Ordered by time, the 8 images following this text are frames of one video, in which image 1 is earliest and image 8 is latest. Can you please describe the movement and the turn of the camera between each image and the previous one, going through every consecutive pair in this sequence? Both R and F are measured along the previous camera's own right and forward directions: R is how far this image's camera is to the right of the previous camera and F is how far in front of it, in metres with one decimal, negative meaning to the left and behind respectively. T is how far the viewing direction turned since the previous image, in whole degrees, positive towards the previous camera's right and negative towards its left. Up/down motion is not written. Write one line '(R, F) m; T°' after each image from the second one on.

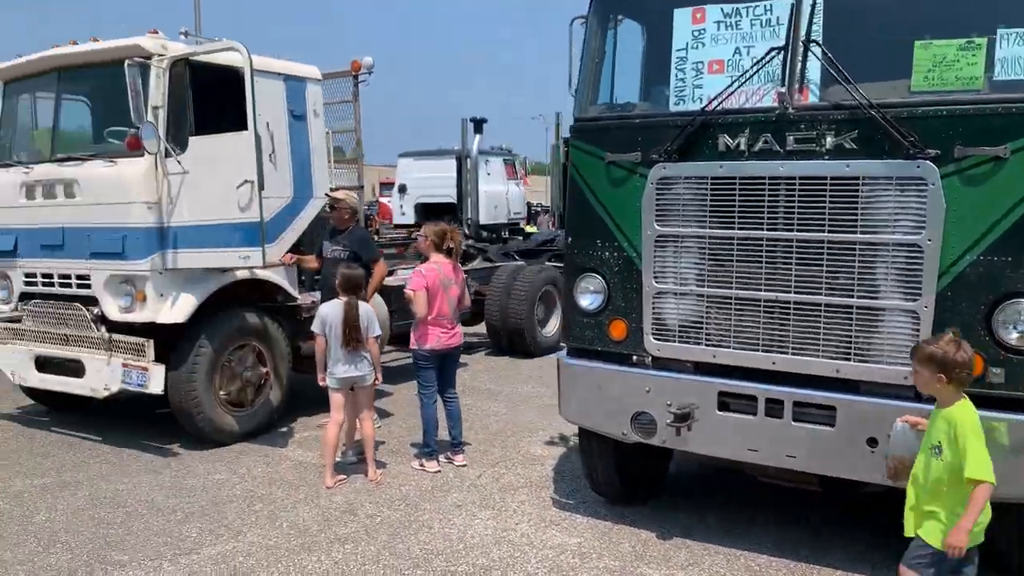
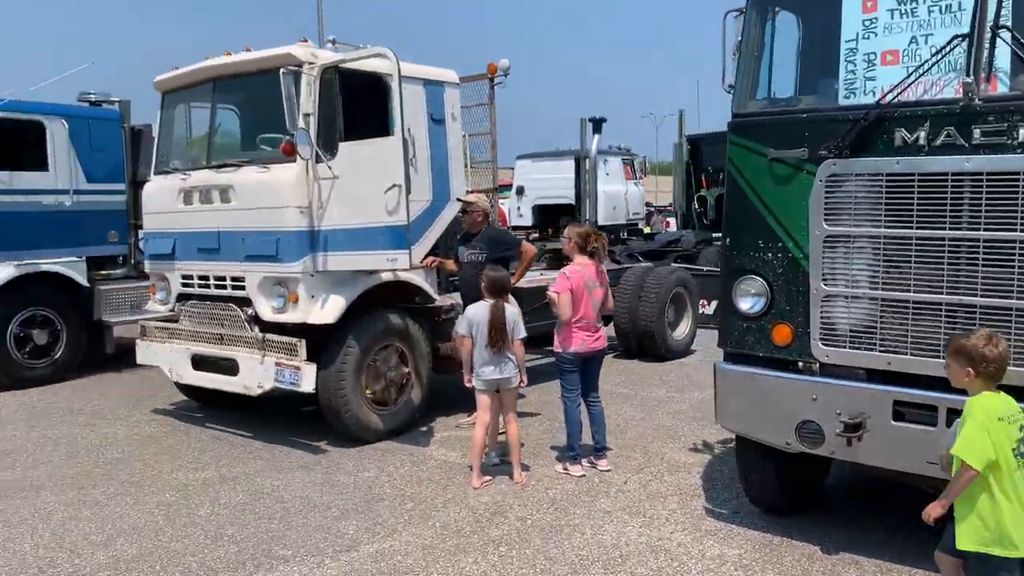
(-0.3, +0.1) m; -7°
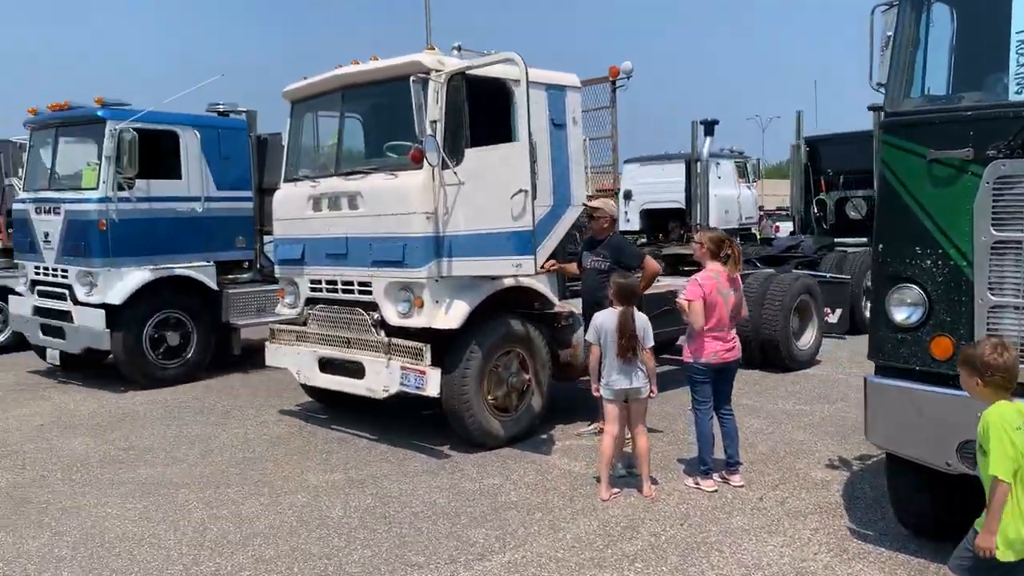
(-0.2, +0.1) m; -6°
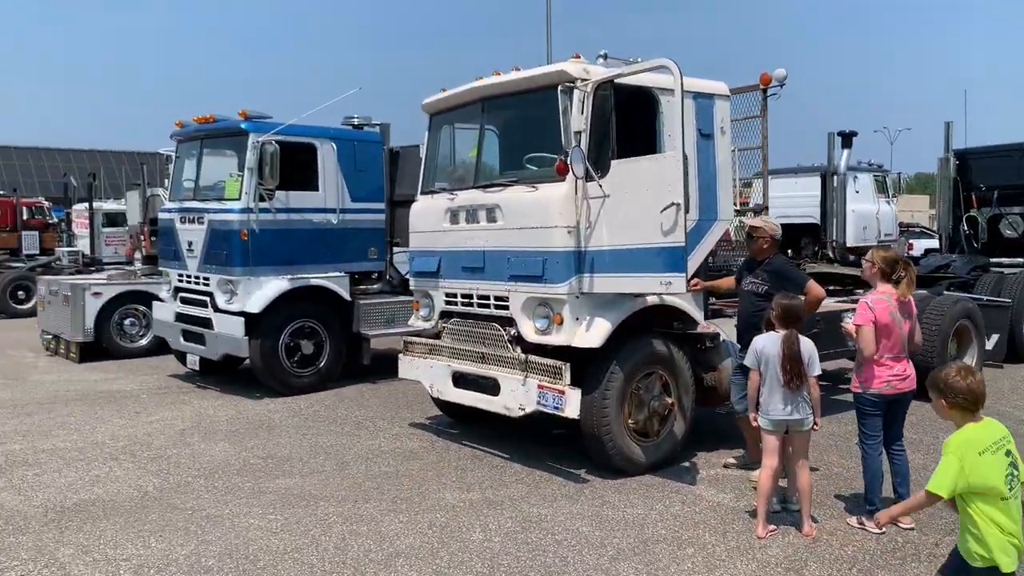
(-0.2, +0.2) m; -7°
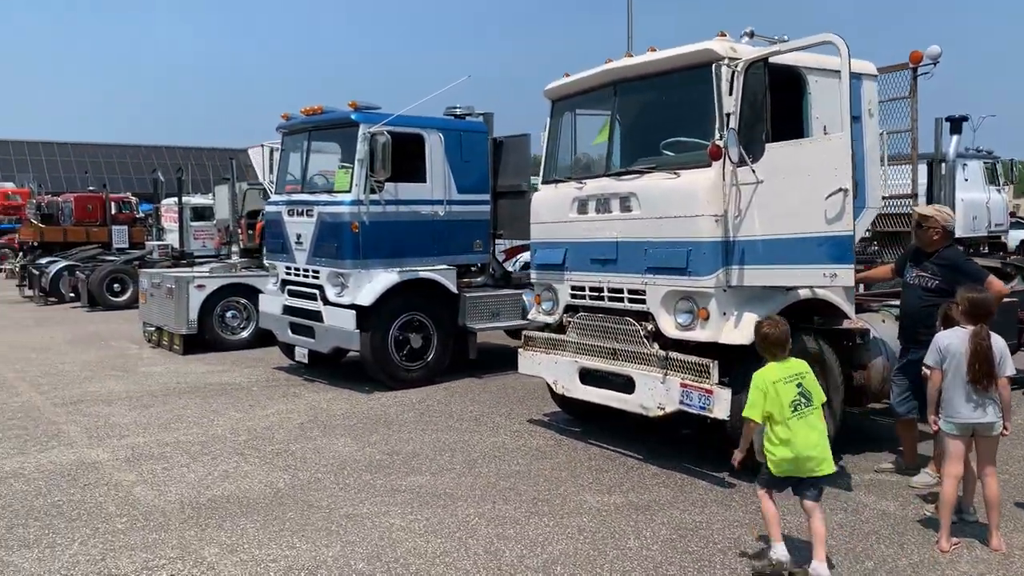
(-0.5, +0.3) m; -4°
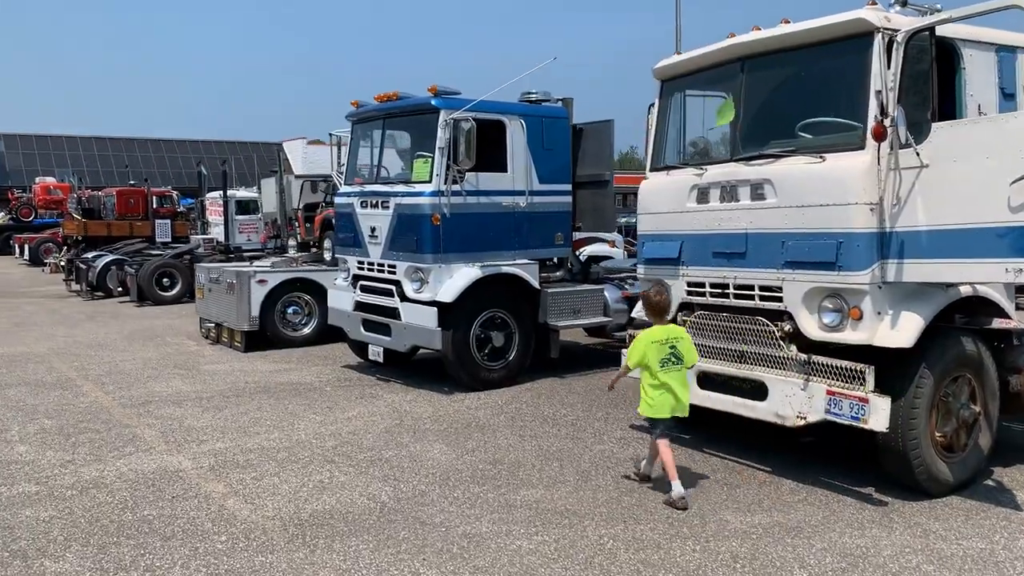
(-0.6, +0.5) m; -2°
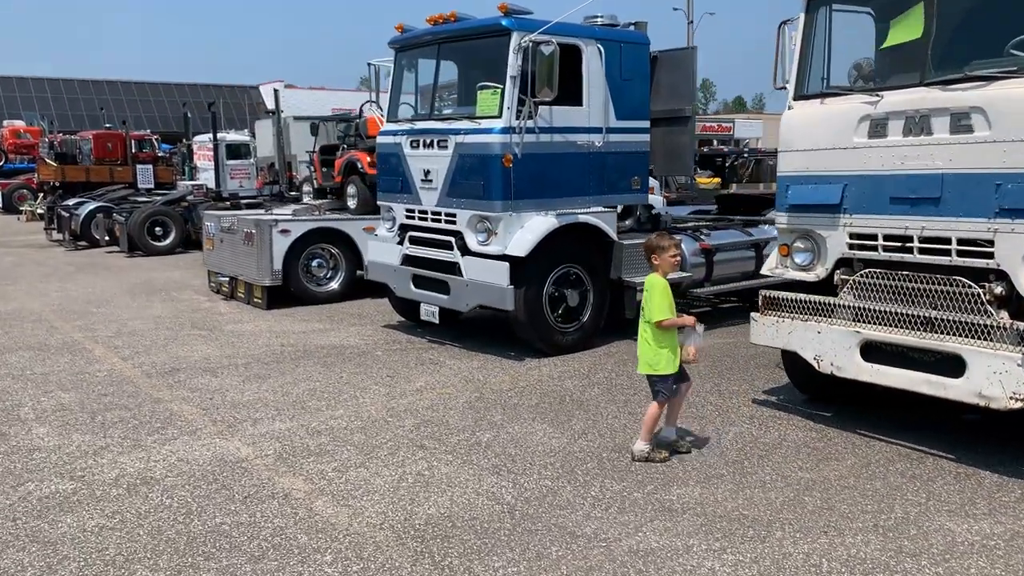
(-0.9, +1.1) m; +2°
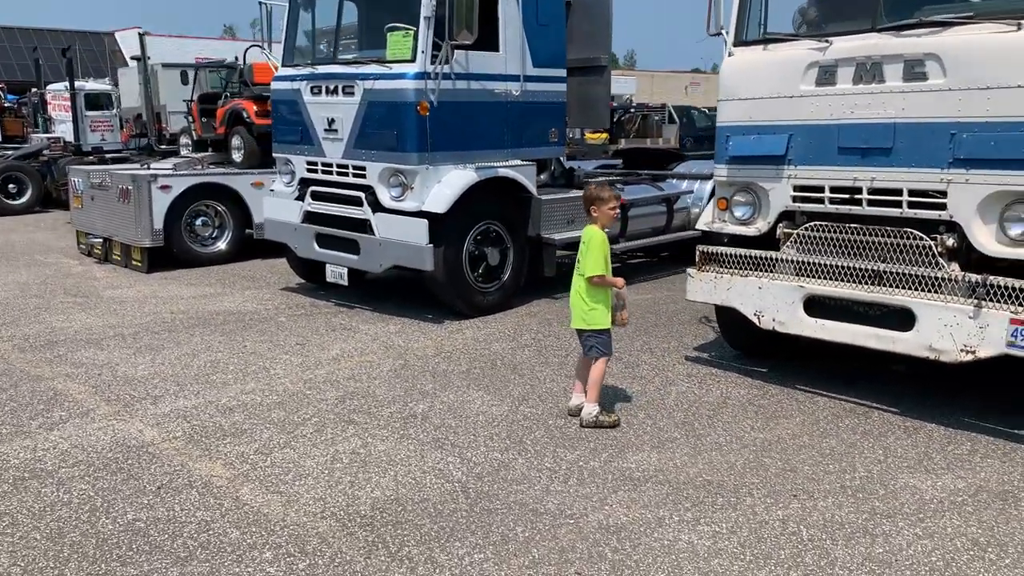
(-0.3, +0.4) m; +8°
